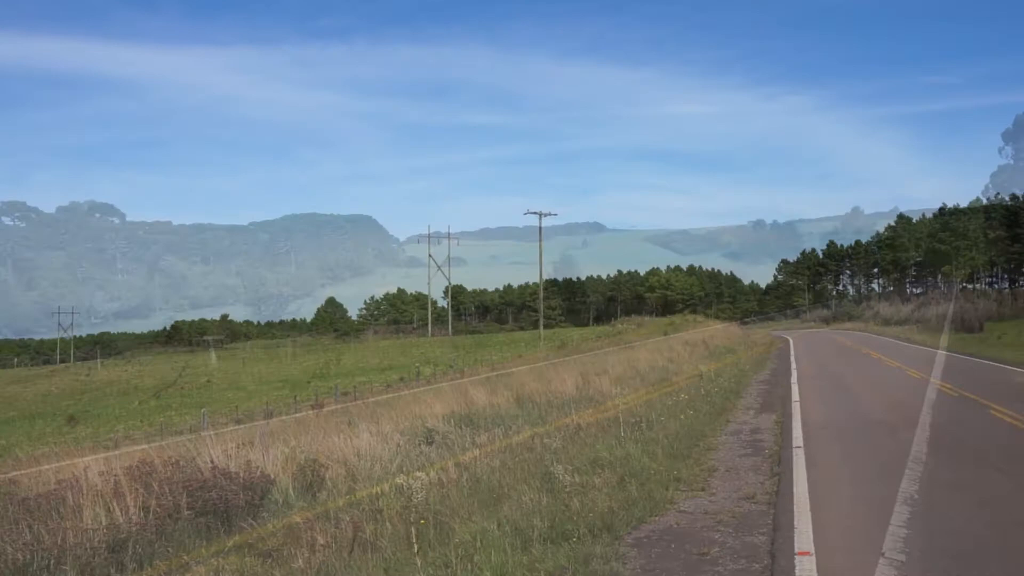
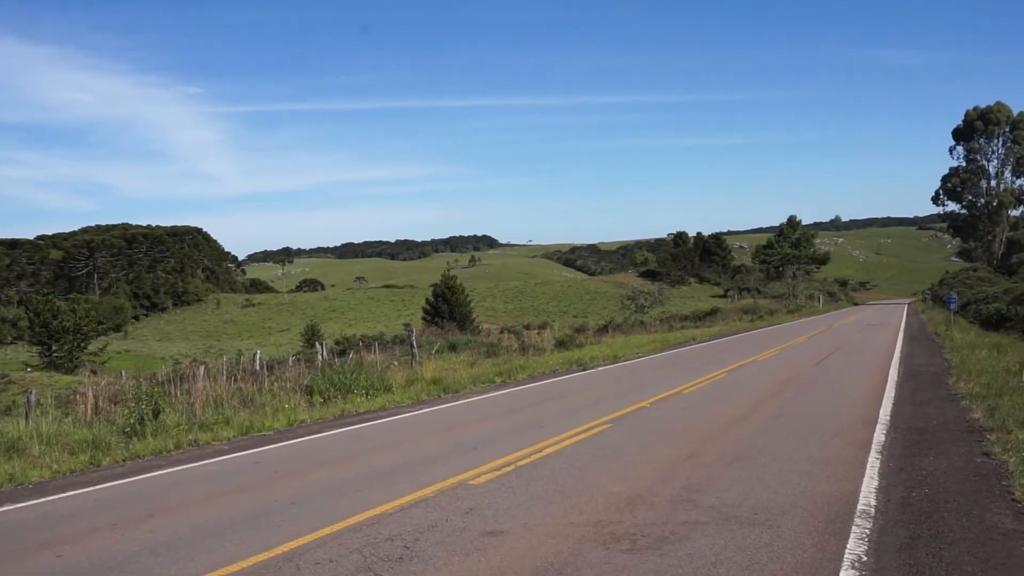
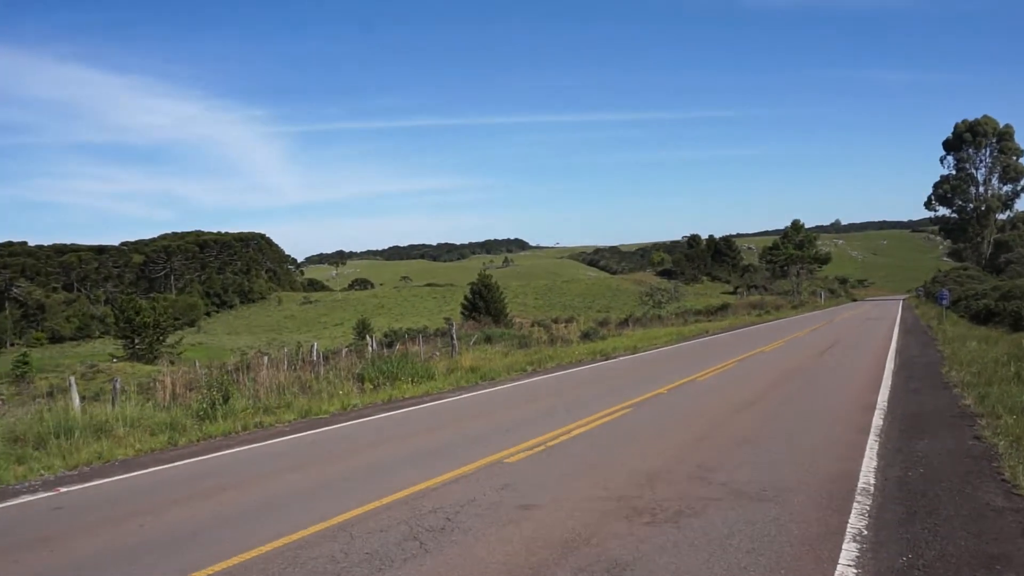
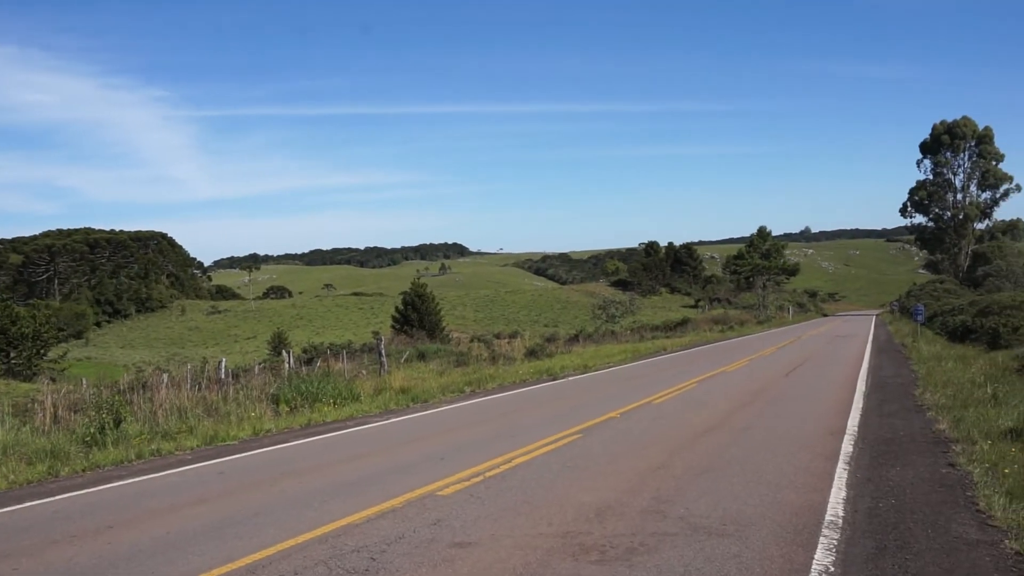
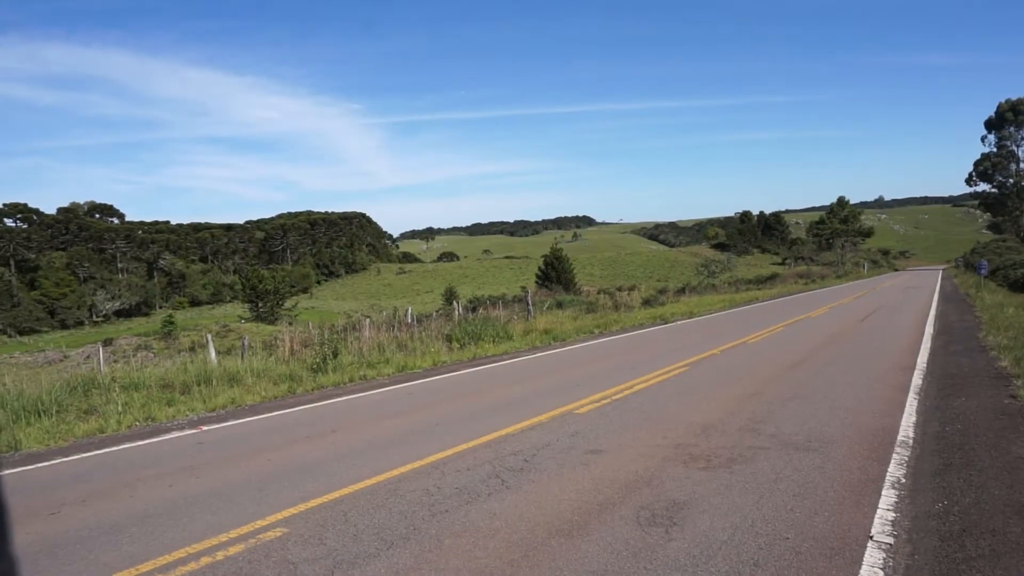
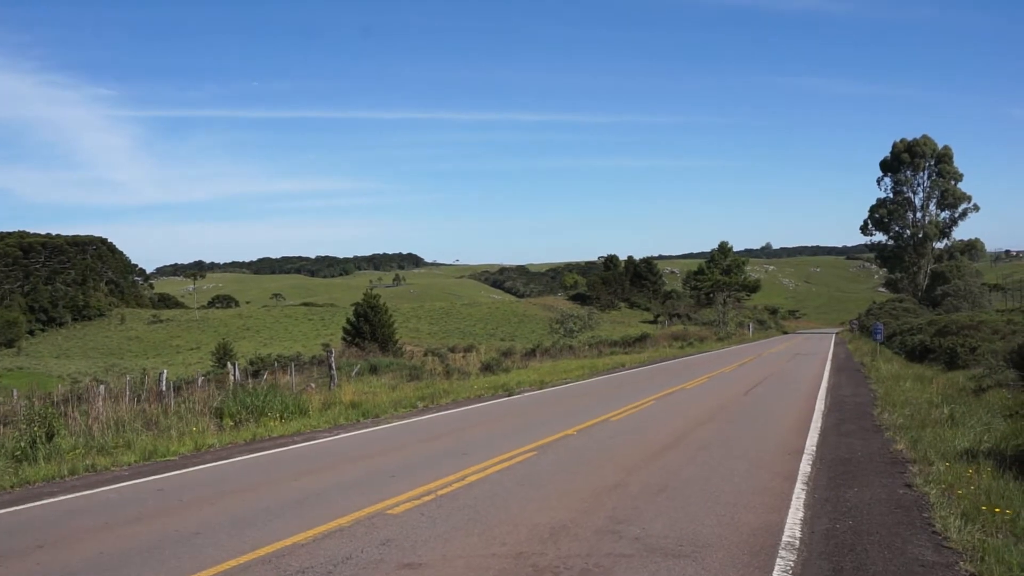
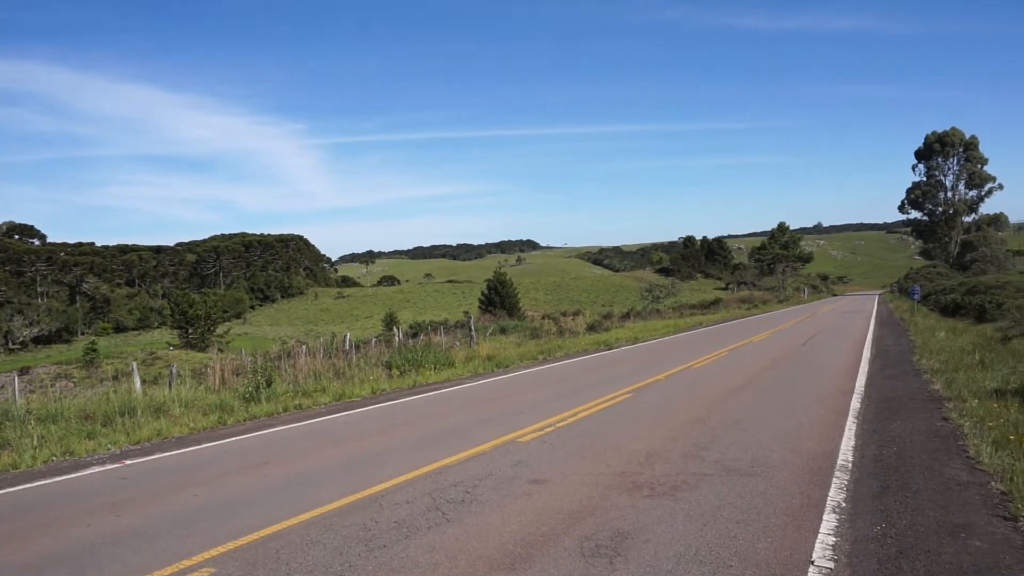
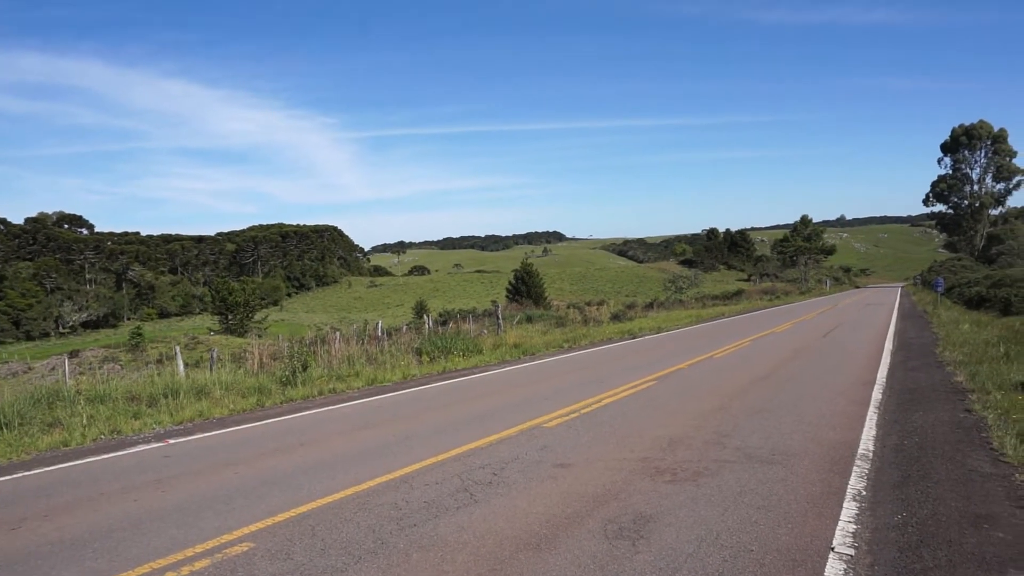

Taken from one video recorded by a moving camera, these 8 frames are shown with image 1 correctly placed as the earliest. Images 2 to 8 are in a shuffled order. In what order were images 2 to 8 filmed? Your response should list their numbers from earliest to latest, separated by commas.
5, 8, 7, 3, 2, 4, 6
